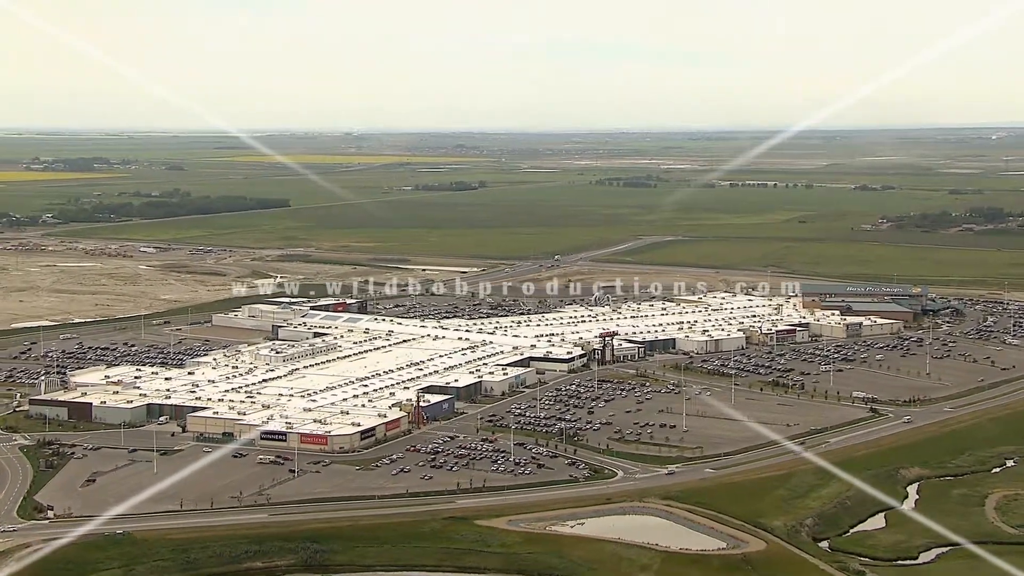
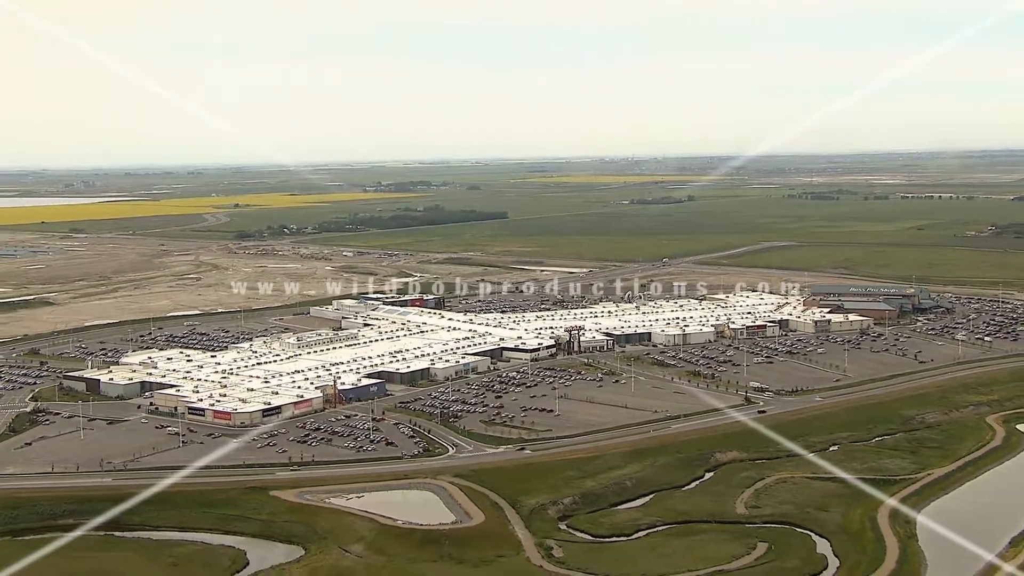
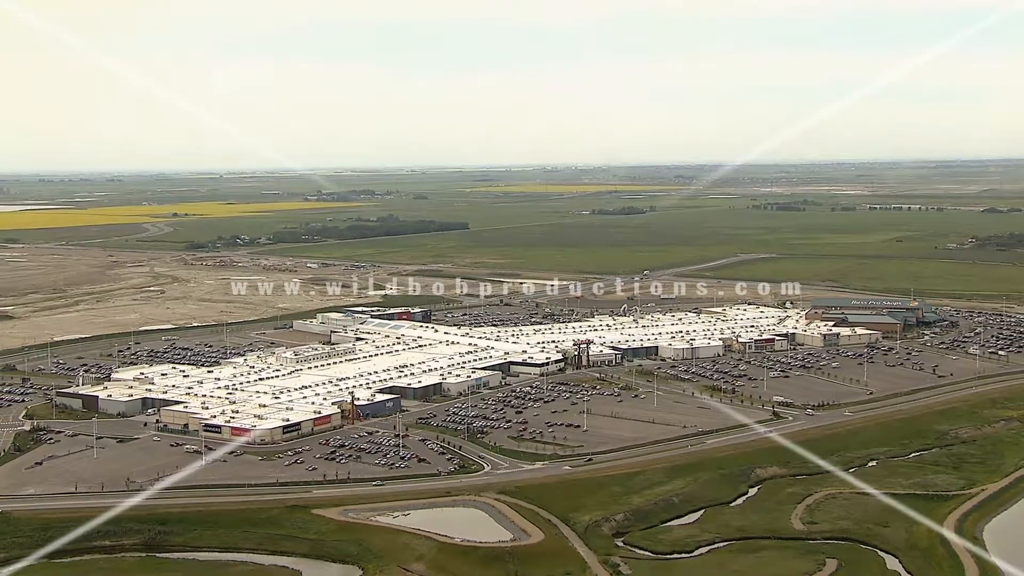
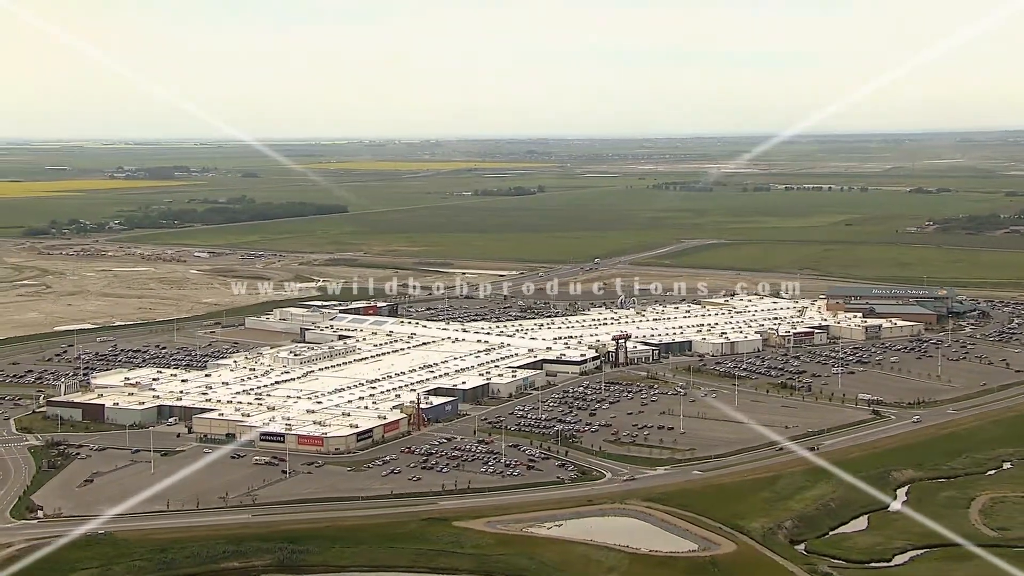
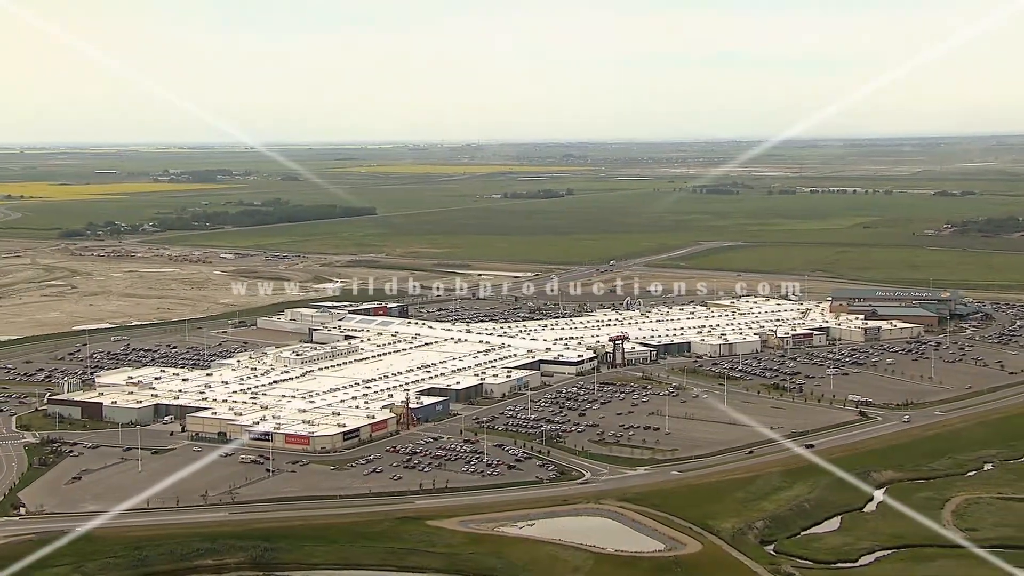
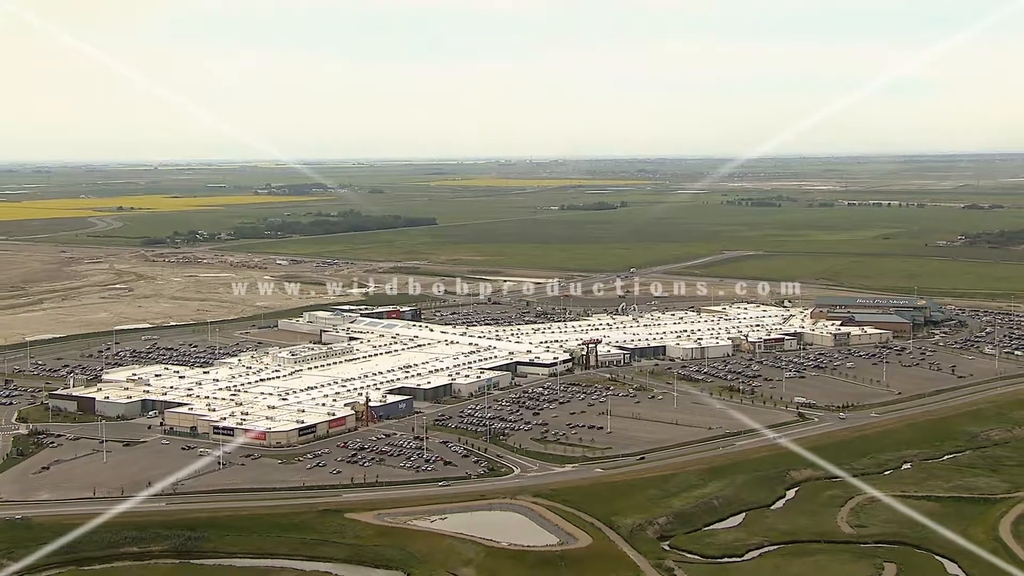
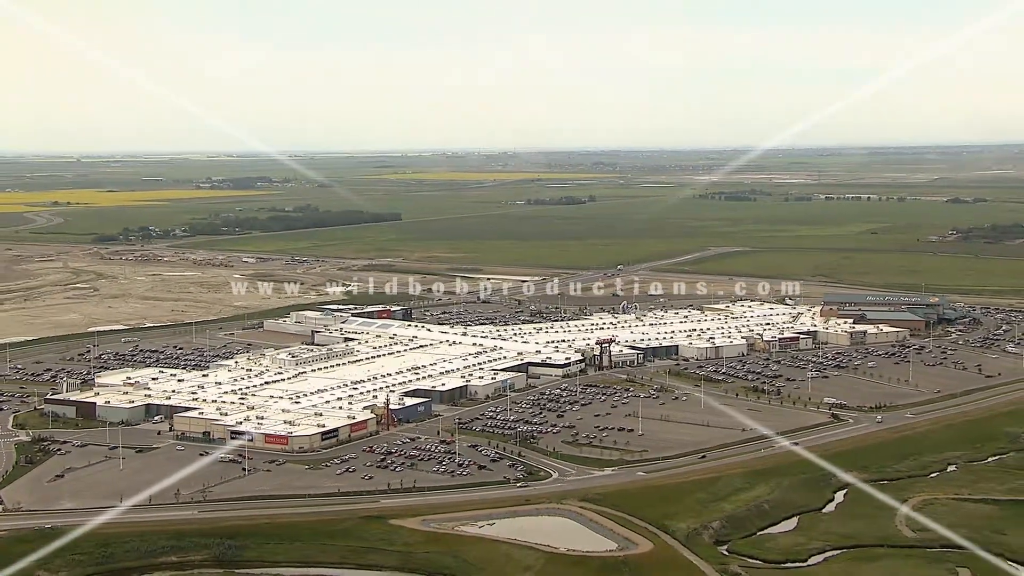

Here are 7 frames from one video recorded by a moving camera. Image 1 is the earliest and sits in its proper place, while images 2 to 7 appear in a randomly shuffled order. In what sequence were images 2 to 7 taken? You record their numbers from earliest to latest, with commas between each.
4, 5, 7, 6, 3, 2
